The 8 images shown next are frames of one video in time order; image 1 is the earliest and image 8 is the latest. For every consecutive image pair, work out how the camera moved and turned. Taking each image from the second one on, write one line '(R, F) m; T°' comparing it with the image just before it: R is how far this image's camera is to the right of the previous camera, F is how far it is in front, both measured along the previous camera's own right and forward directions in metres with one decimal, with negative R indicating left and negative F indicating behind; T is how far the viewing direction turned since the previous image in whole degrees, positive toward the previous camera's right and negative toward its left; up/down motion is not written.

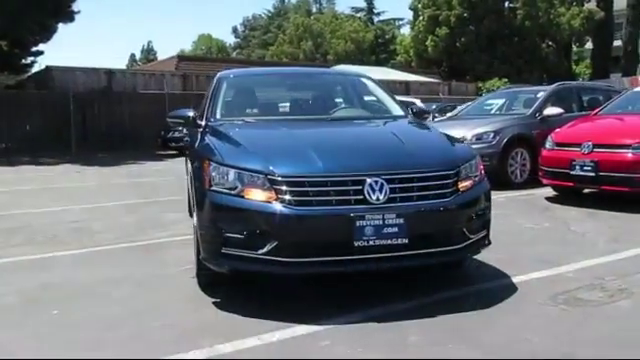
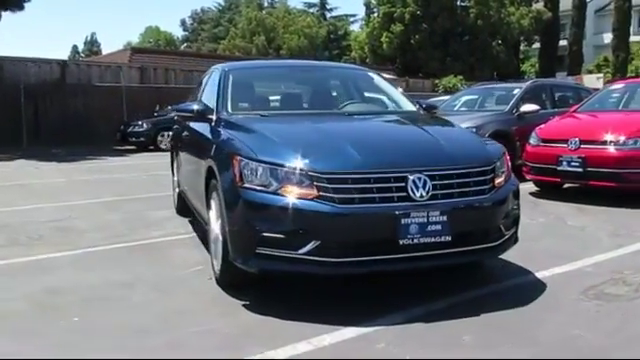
(-0.6, +0.2) m; +5°
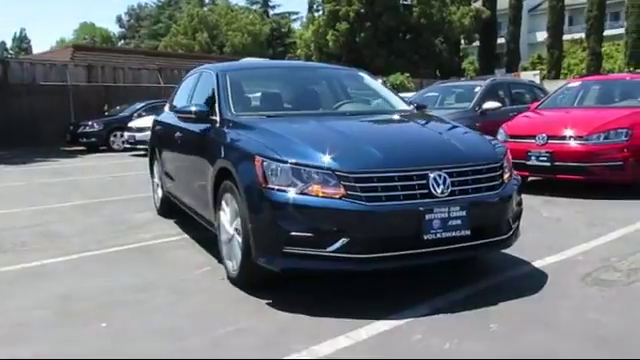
(-0.6, -0.1) m; +6°
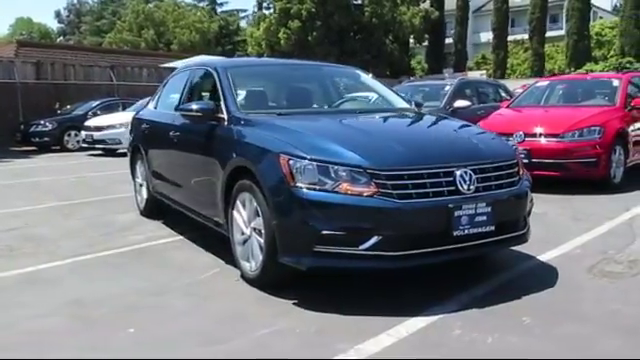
(-0.6, +0.1) m; +5°
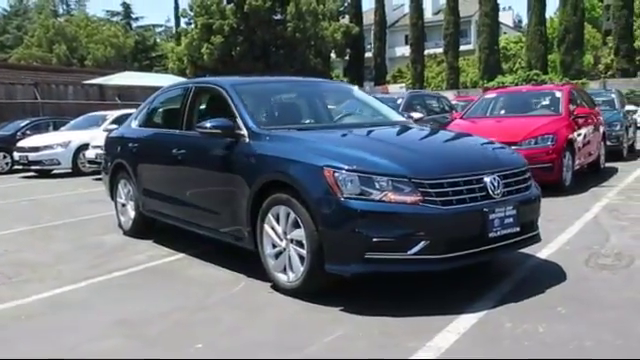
(-1.0, -0.2) m; +8°
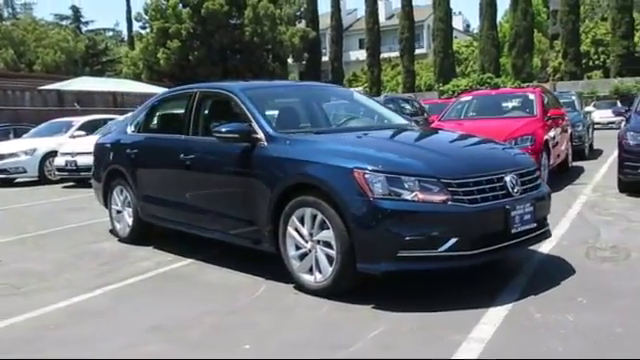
(-0.6, -0.1) m; +4°
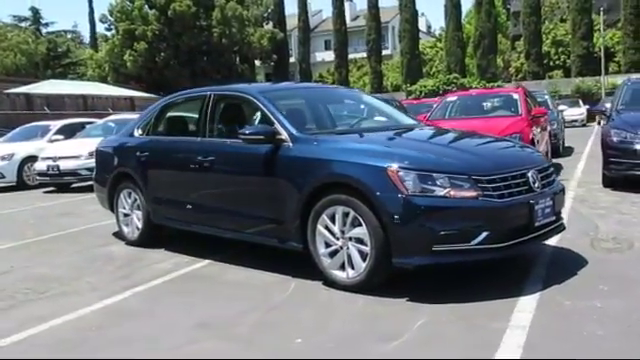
(-0.6, -0.1) m; +3°
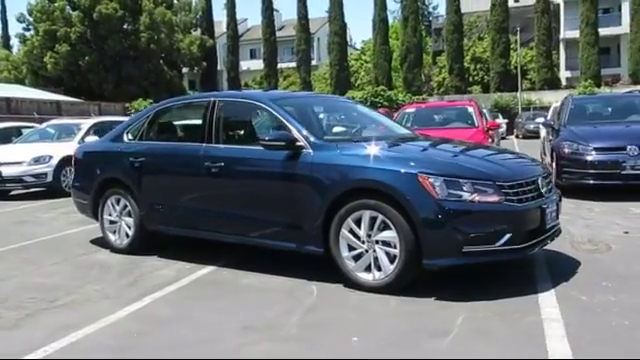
(-1.0, -0.1) m; +8°
